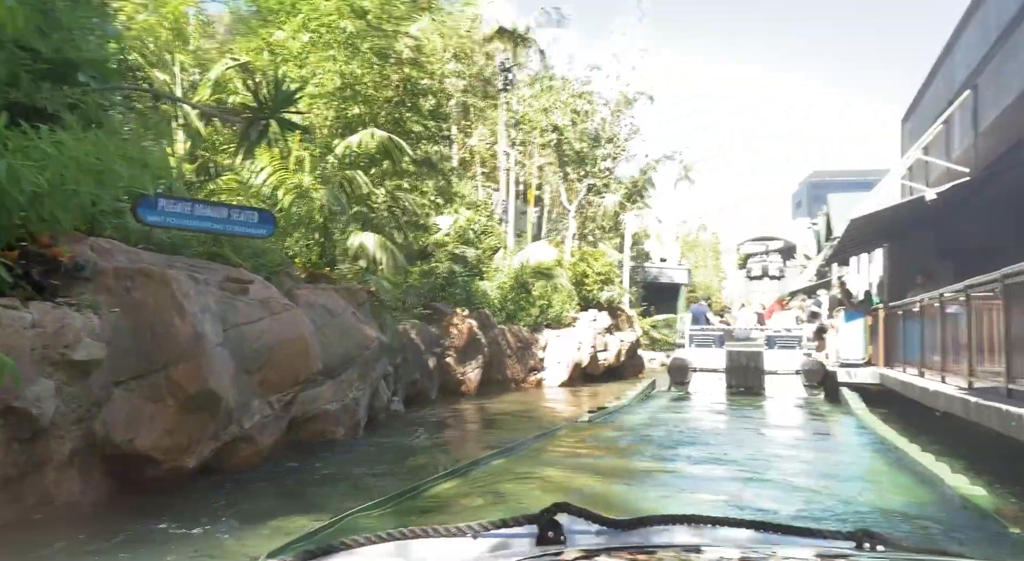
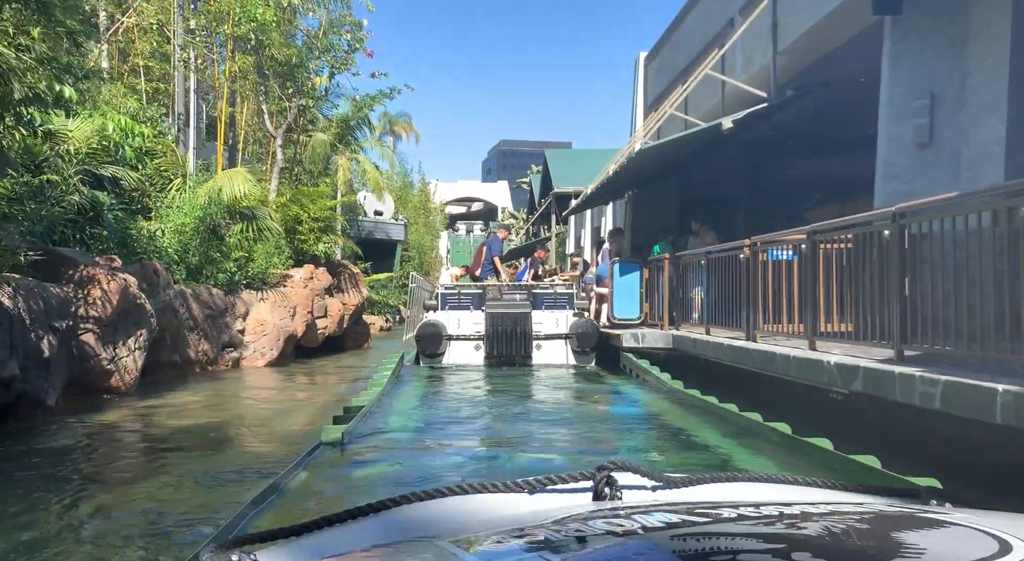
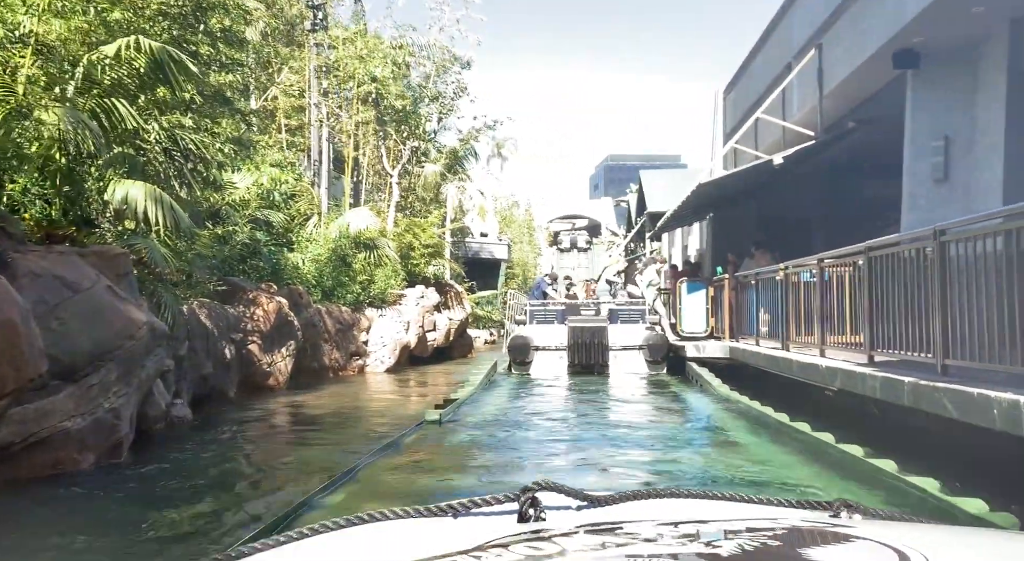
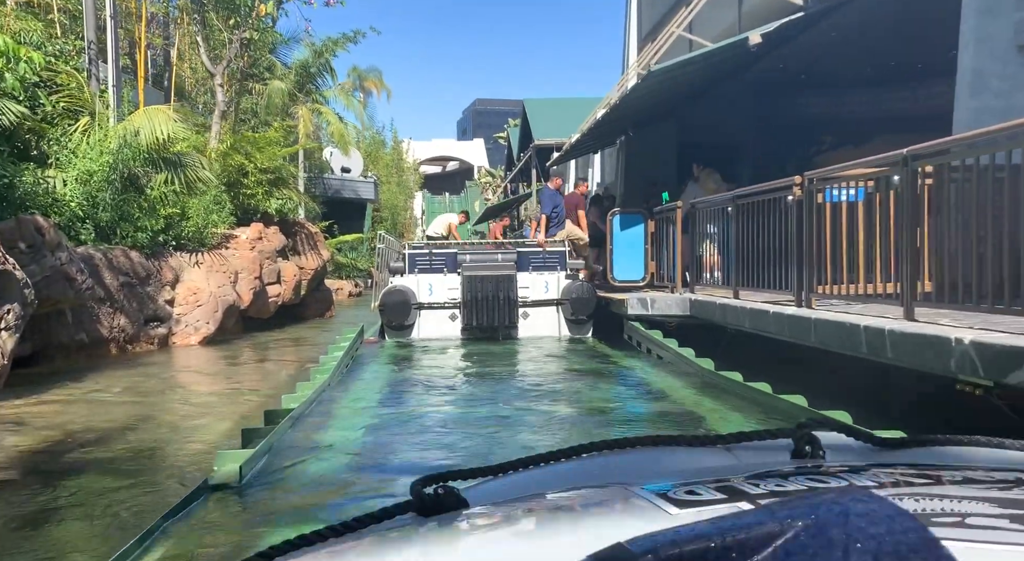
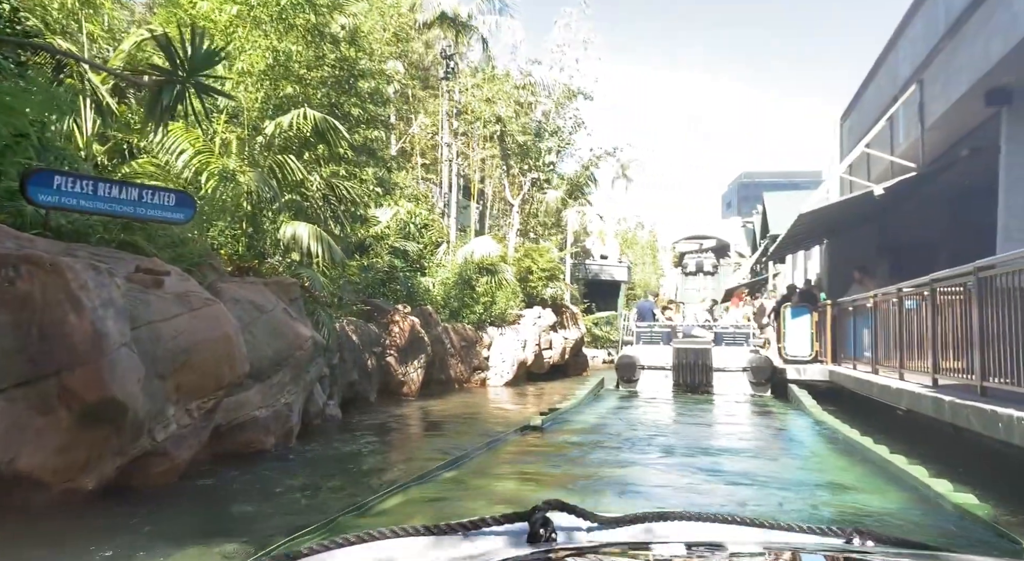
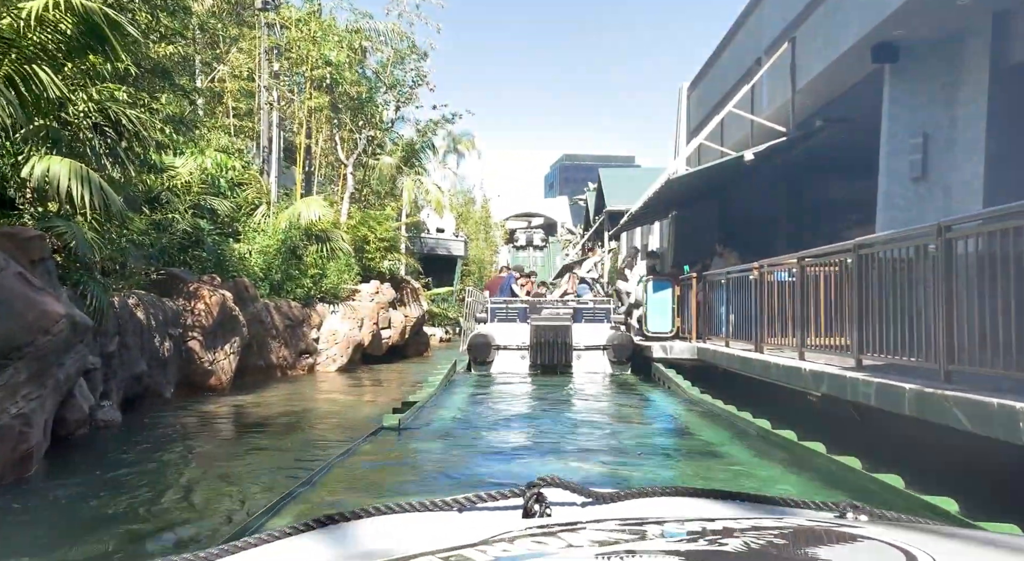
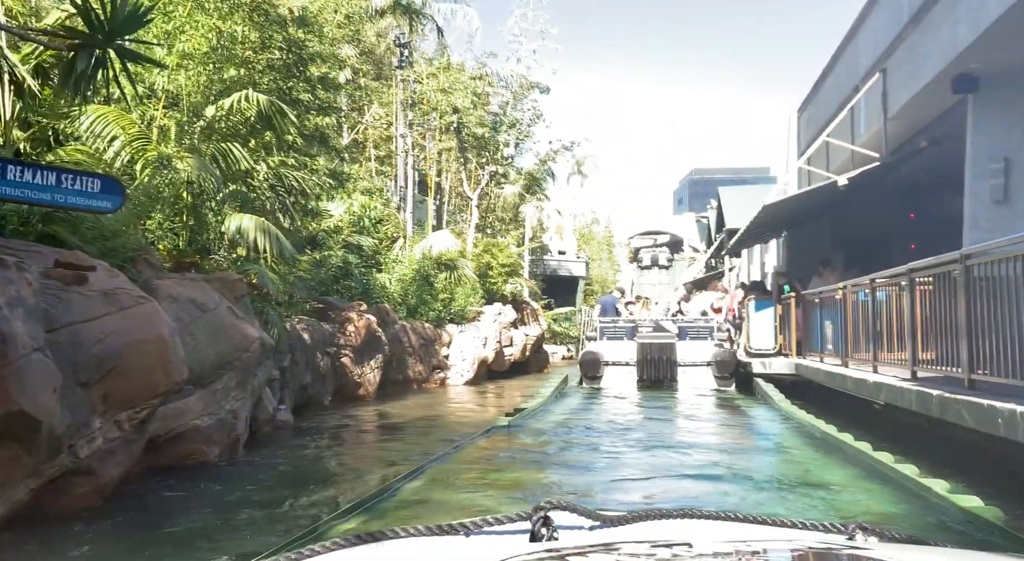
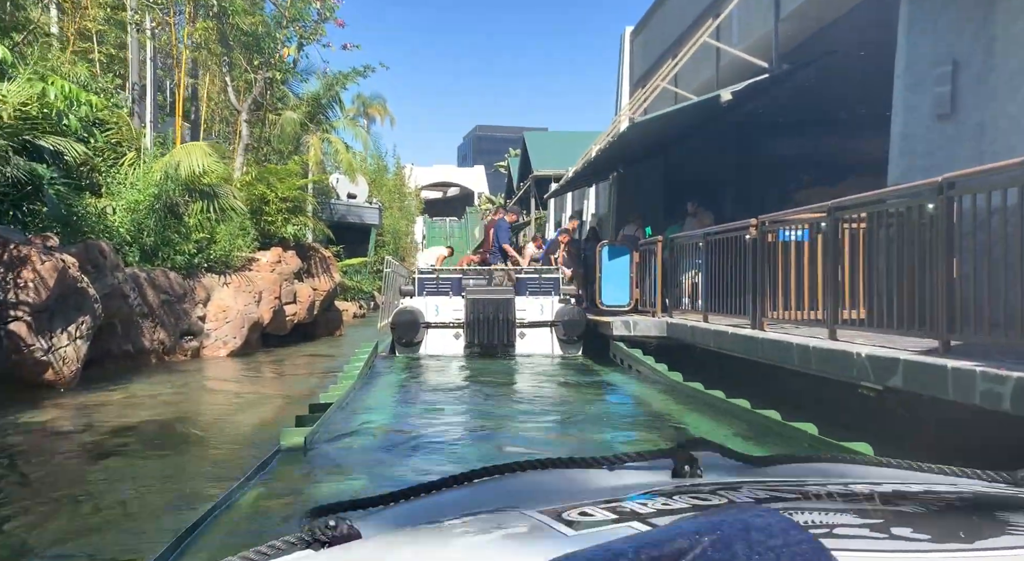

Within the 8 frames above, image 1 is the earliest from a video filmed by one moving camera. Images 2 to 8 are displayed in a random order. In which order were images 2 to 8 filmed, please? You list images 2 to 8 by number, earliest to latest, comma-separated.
5, 7, 3, 6, 2, 8, 4
